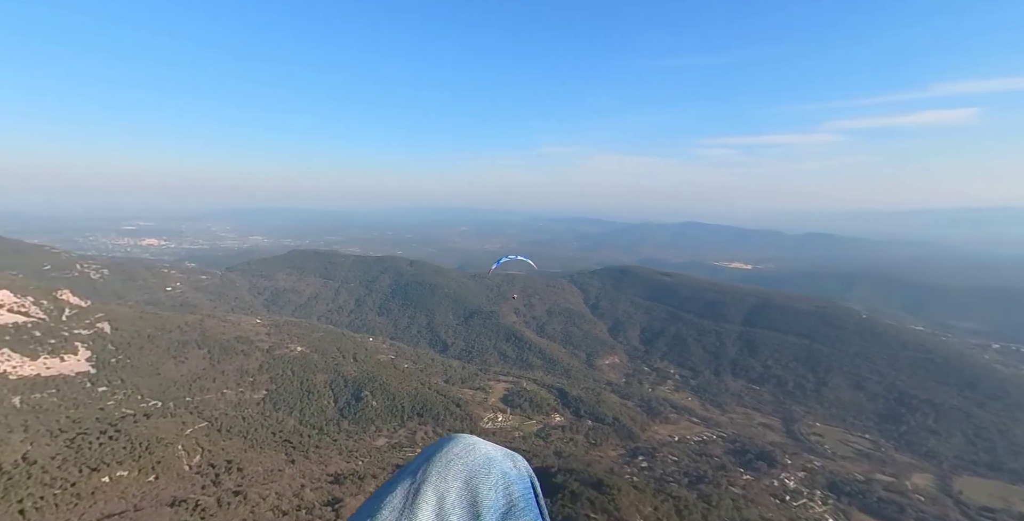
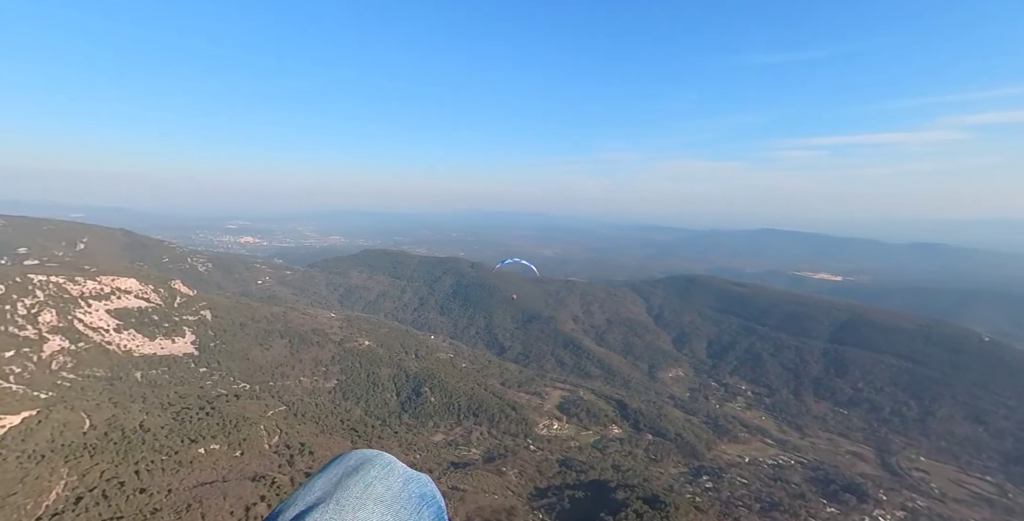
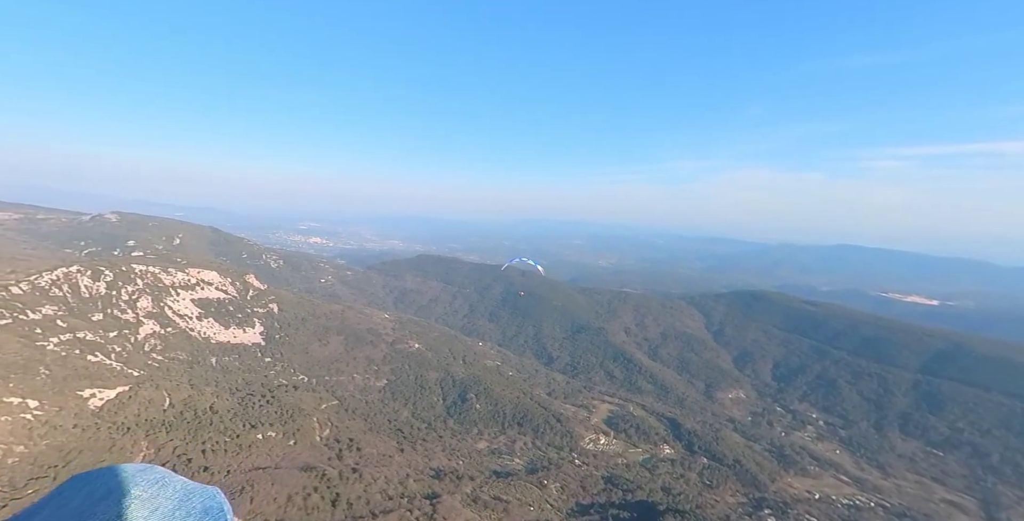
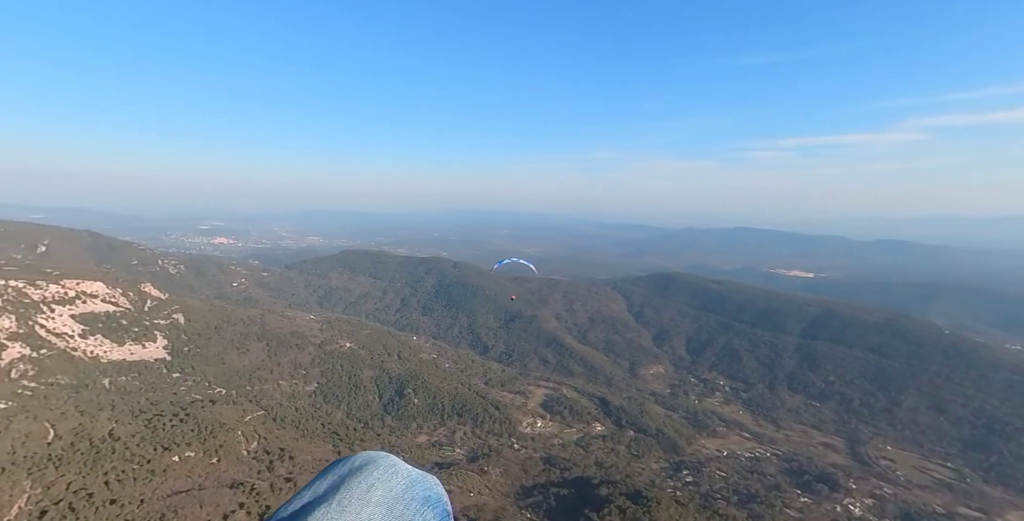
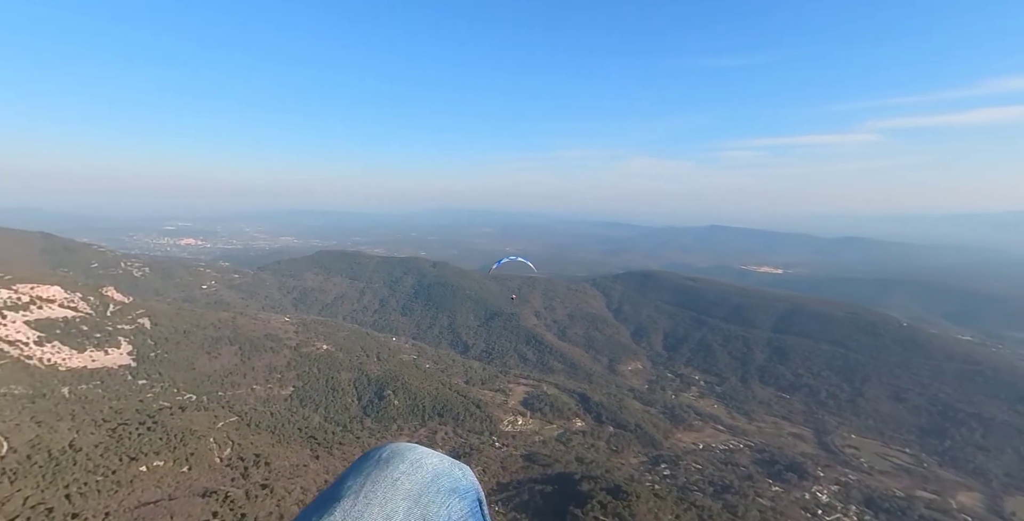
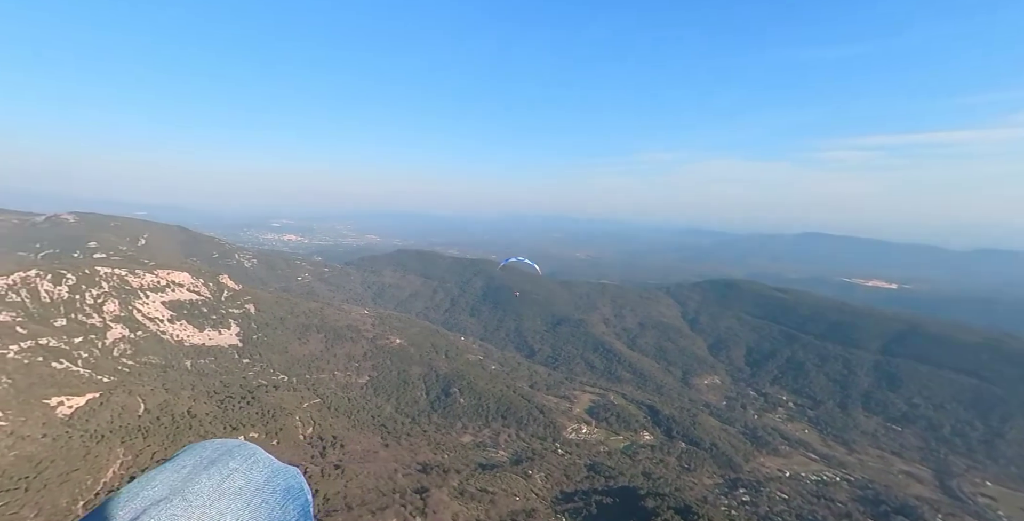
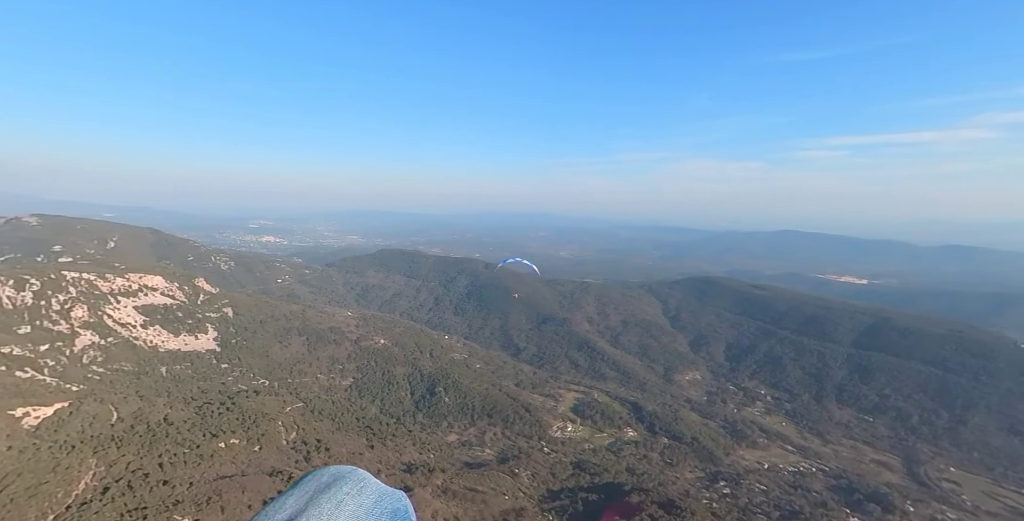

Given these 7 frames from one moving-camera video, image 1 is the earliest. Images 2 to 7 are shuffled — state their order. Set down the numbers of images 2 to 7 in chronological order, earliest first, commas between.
5, 4, 2, 7, 6, 3
